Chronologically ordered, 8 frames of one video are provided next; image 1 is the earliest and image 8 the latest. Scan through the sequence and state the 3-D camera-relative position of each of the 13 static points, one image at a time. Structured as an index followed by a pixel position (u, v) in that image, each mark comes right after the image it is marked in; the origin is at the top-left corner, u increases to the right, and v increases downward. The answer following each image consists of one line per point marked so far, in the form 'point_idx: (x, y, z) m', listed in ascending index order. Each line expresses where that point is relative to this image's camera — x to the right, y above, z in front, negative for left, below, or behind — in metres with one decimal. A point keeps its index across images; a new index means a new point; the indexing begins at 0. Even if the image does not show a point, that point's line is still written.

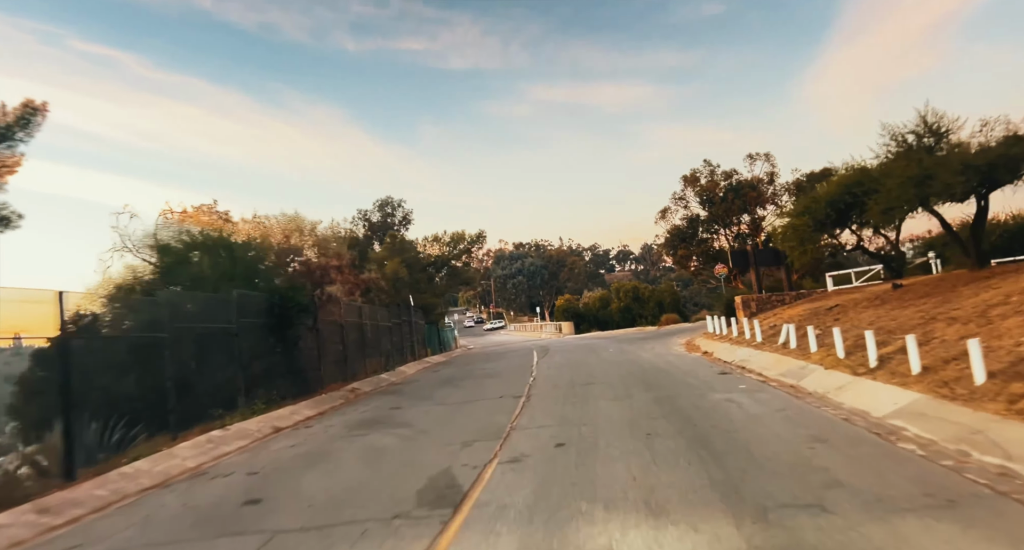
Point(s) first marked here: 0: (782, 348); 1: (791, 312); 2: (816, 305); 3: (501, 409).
0: (+6.7, -1.8, +15.2) m
1: (+9.0, -1.3, +19.7) m
2: (+9.7, -1.0, +19.3) m
3: (-0.2, -2.8, +12.7) m
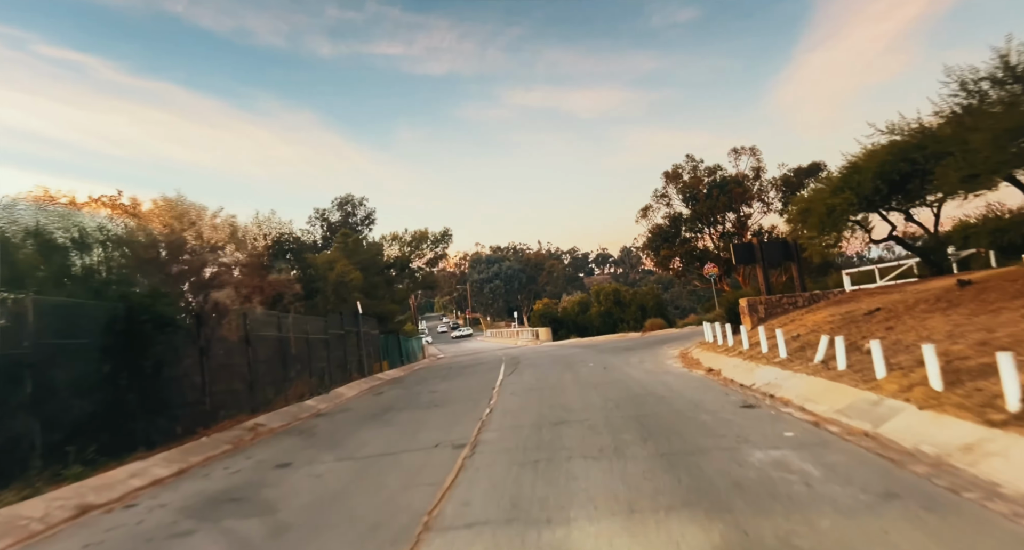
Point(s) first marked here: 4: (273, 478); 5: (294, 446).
0: (+5.7, -1.7, +11.2) m
1: (+7.8, -1.2, +15.8) m
2: (+8.5, -0.9, +15.5) m
3: (-1.2, -2.7, +8.5) m
4: (-3.6, -3.0, +9.1) m
5: (-4.3, -3.4, +11.9) m
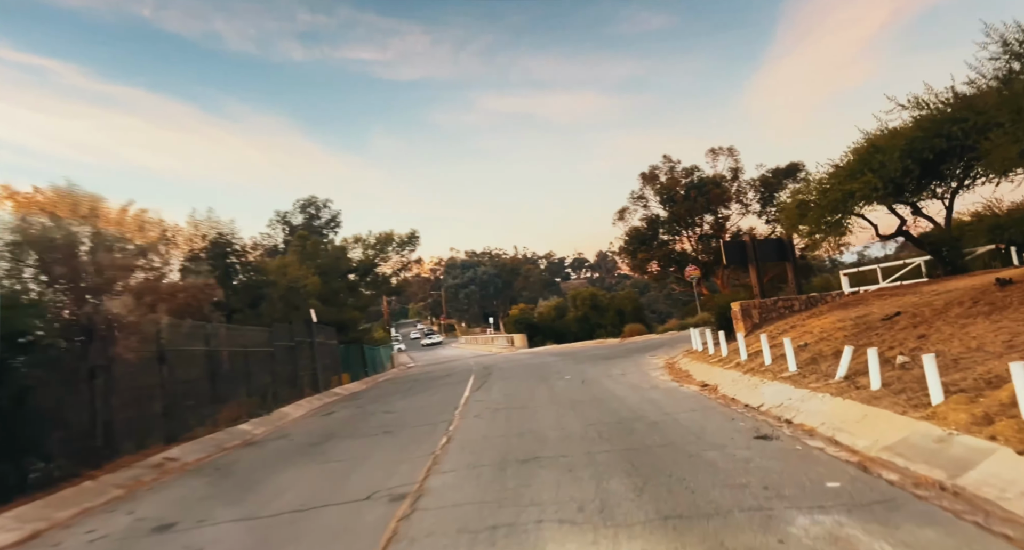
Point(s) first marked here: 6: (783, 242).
0: (+5.1, -1.7, +9.2) m
1: (+7.0, -1.2, +13.9) m
2: (+7.7, -0.9, +13.6) m
3: (-1.7, -2.7, +6.3) m
4: (-4.2, -3.1, +6.7) m
5: (-5.0, -3.4, +9.5) m
6: (+8.3, +1.1, +18.7) m
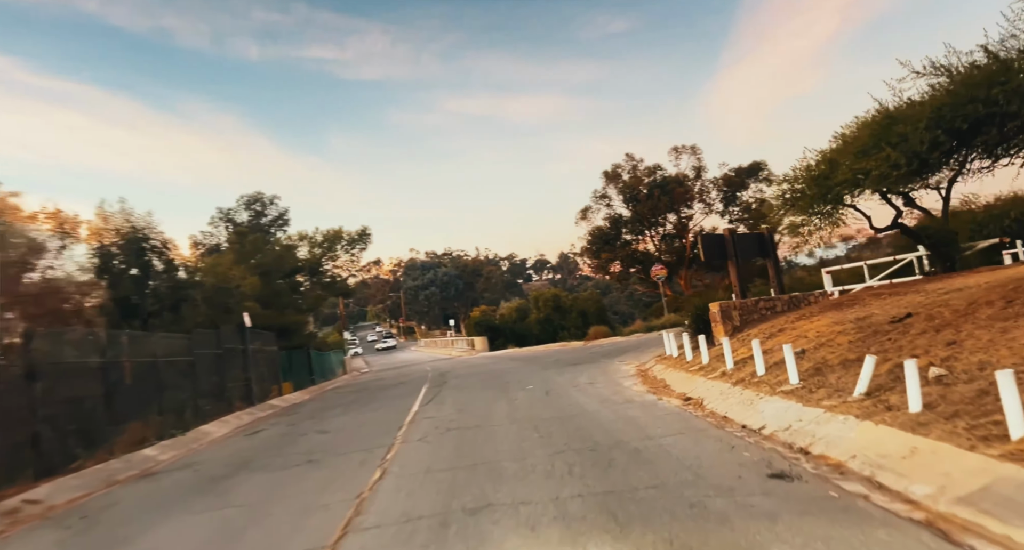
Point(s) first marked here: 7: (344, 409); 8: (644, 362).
0: (+4.4, -1.6, +7.5) m
1: (+6.1, -1.1, +12.2) m
2: (+6.7, -0.8, +12.0) m
3: (-2.1, -2.6, +4.1) m
4: (-4.6, -3.0, +4.4) m
5: (-5.6, -3.4, +7.2) m
6: (+7.1, +1.1, +17.2) m
7: (-5.3, -4.2, +19.1) m
8: (+4.1, -2.7, +18.9) m
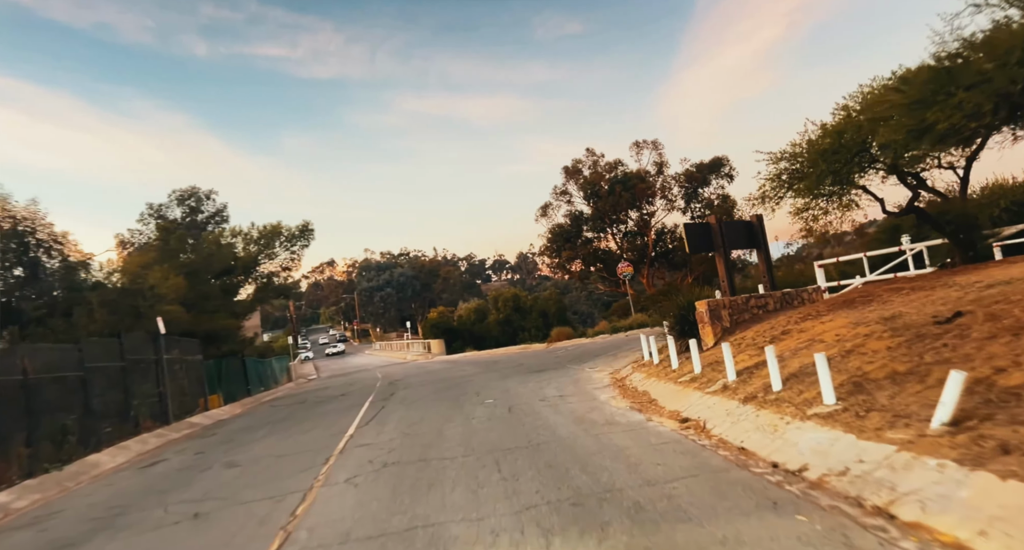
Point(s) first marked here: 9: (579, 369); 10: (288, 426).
0: (+4.0, -1.4, +5.3) m
1: (+5.3, -0.9, +10.2) m
2: (+6.0, -0.6, +10.0) m
3: (-2.3, -2.5, +1.5) m
4: (-4.8, -2.9, +1.7) m
5: (-6.0, -3.3, +4.3) m
6: (+6.0, +1.3, +15.2) m
7: (-6.5, -4.2, +16.3) m
8: (+2.9, -2.6, +16.7) m
9: (+2.1, -2.9, +18.5) m
10: (-6.3, -4.2, +16.8) m
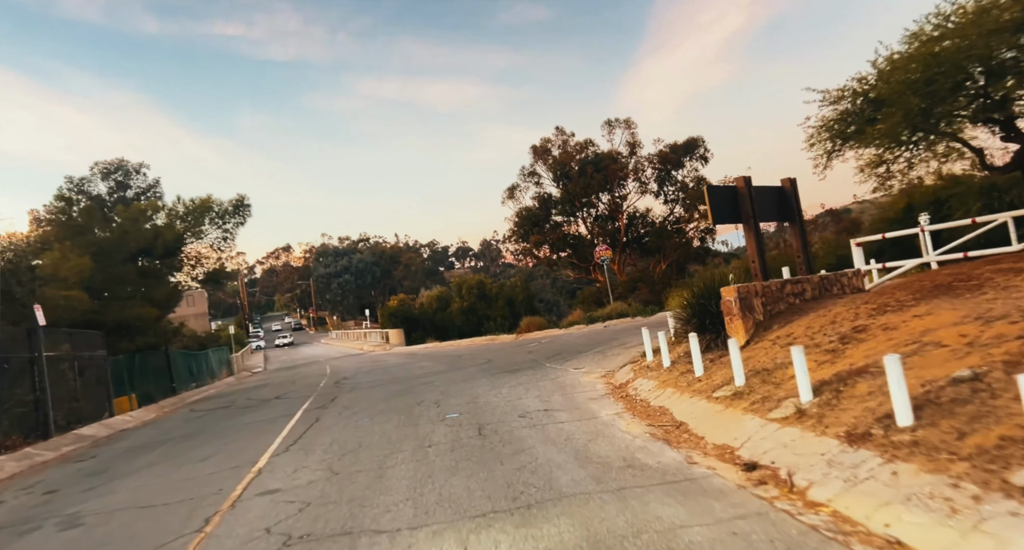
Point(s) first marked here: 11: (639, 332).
0: (+4.0, -1.2, +2.2) m
1: (+5.0, -0.6, +7.2) m
2: (+5.7, -0.3, +7.0) m
3: (-2.1, -2.4, -1.9) m
4: (-4.6, -2.7, -2.0) m
5: (-5.9, -3.0, +0.6) m
6: (+5.4, +1.7, +12.1) m
7: (-7.2, -3.7, +12.5) m
8: (+2.2, -2.2, +13.5) m
9: (+1.3, -2.4, +15.2) m
10: (-7.0, -3.7, +13.1) m
11: (+3.8, -1.8, +18.3) m
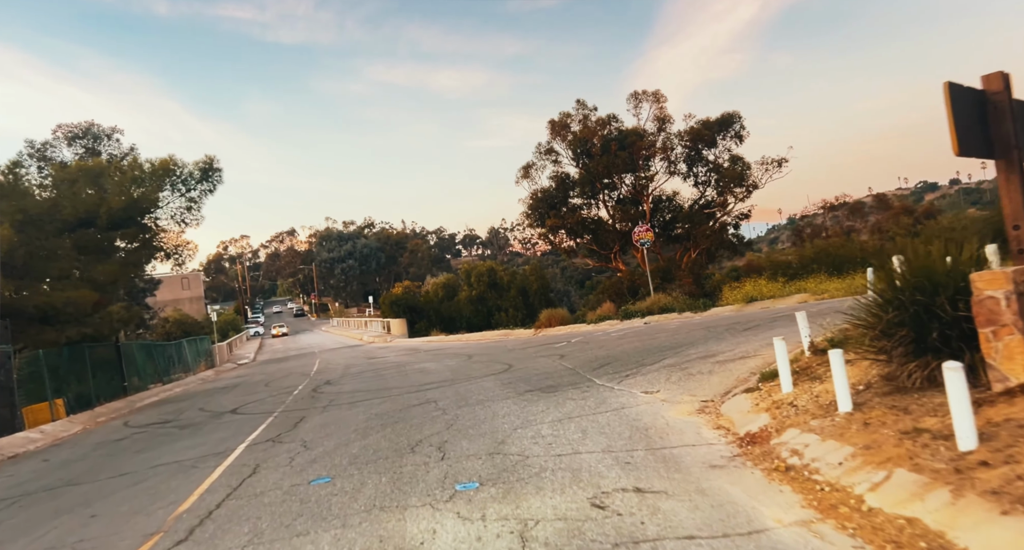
0: (+4.5, -1.1, -2.8) m
1: (+5.6, -0.5, +2.2) m
2: (+6.3, -0.2, +2.0) m
3: (-1.6, -2.3, -6.8) m
4: (-4.1, -2.5, -6.8) m
5: (-5.4, -2.8, -4.2) m
6: (+6.1, +1.9, +7.1) m
7: (-6.5, -3.2, +7.7) m
8: (+2.9, -1.8, +8.6) m
9: (+2.0, -2.0, +10.3) m
10: (-6.3, -3.2, +8.3) m
11: (+4.6, -1.4, +13.3) m
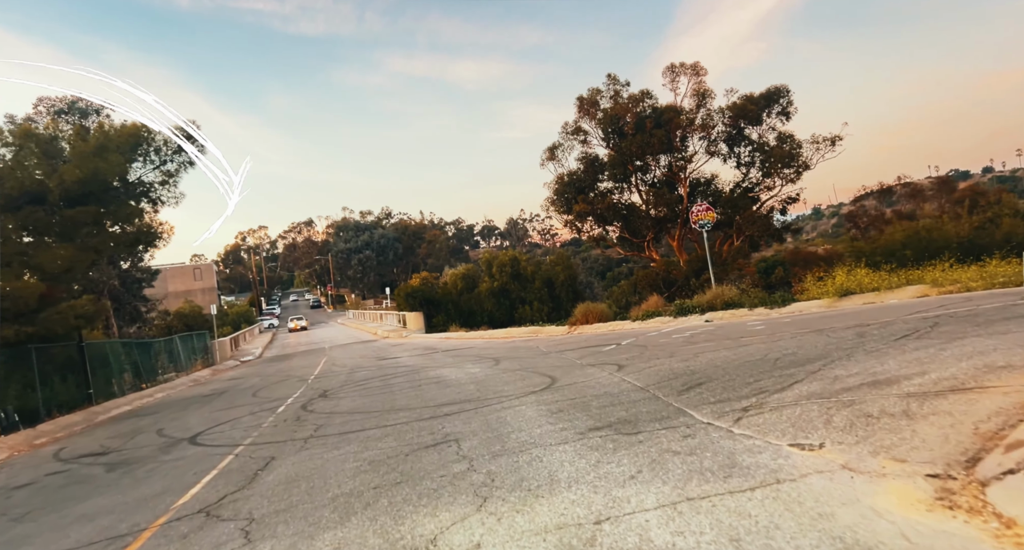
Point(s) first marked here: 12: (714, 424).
0: (+4.9, -1.1, -6.9) m
1: (+6.1, -0.4, -2.0) m
2: (+6.8, -0.1, -2.2) m
3: (-1.4, -2.3, -10.7) m
4: (-3.9, -2.6, -10.6) m
5: (-5.1, -2.8, -8.0) m
6: (+6.7, +2.1, +2.9) m
7: (-5.8, -3.0, +4.0) m
8: (+3.6, -1.7, +4.5) m
9: (+2.7, -1.8, +6.3) m
10: (-5.6, -3.0, +4.5) m
11: (+5.4, -1.2, +9.2) m
12: (+2.6, -1.8, +8.0) m
